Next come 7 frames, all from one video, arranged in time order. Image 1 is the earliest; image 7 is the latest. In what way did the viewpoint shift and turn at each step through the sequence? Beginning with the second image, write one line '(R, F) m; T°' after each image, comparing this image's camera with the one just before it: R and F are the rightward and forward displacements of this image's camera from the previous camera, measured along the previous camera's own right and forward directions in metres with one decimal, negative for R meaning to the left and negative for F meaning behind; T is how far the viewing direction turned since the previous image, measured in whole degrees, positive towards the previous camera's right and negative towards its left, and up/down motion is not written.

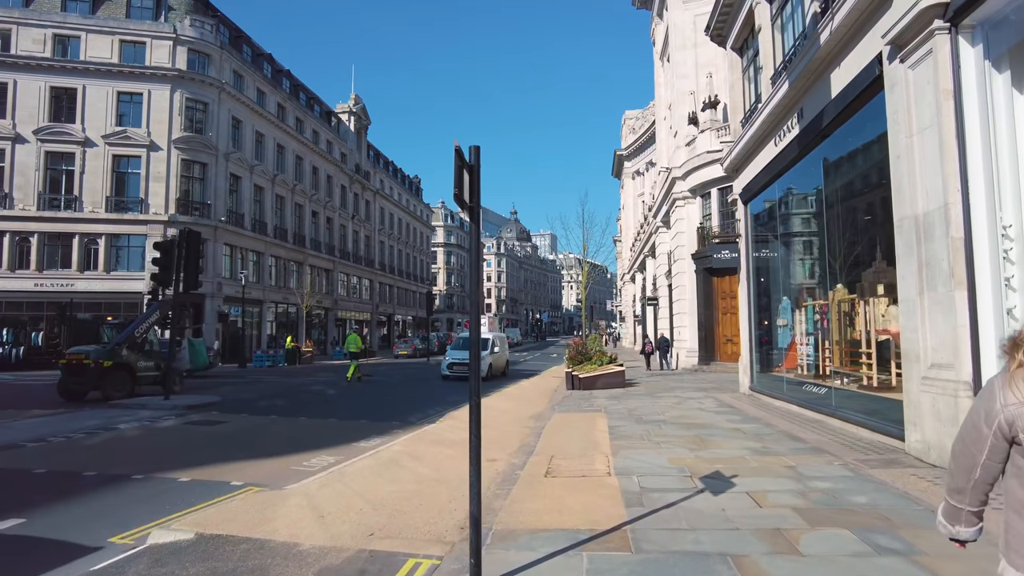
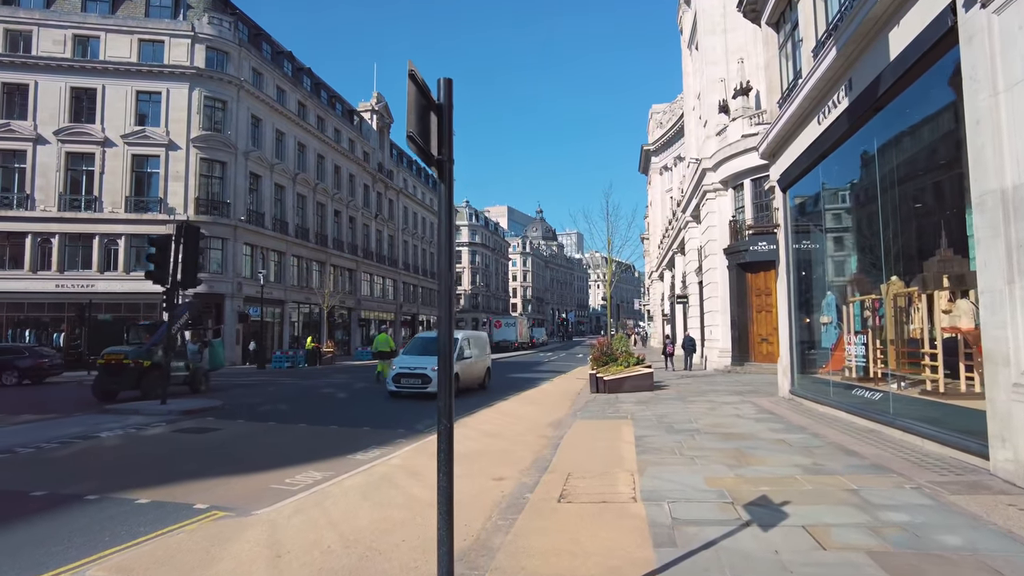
(+0.2, +1.0) m; -2°
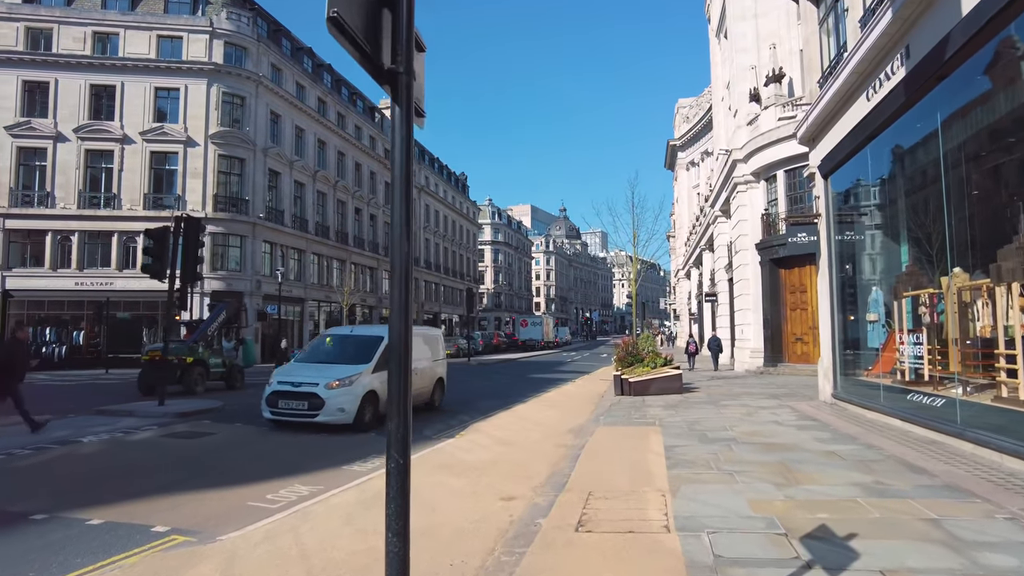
(+0.1, +0.9) m; -2°
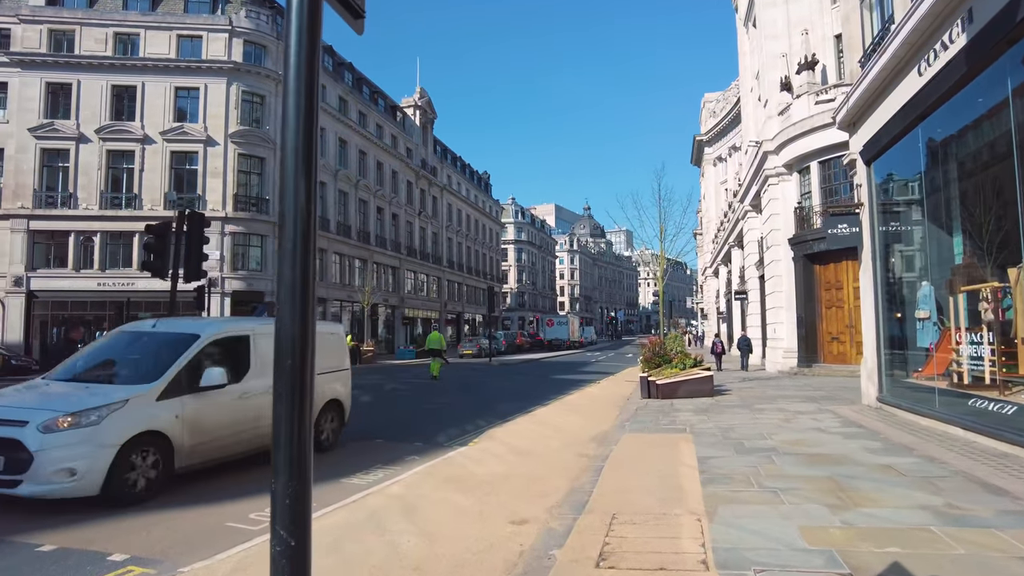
(+0.1, +0.7) m; -2°
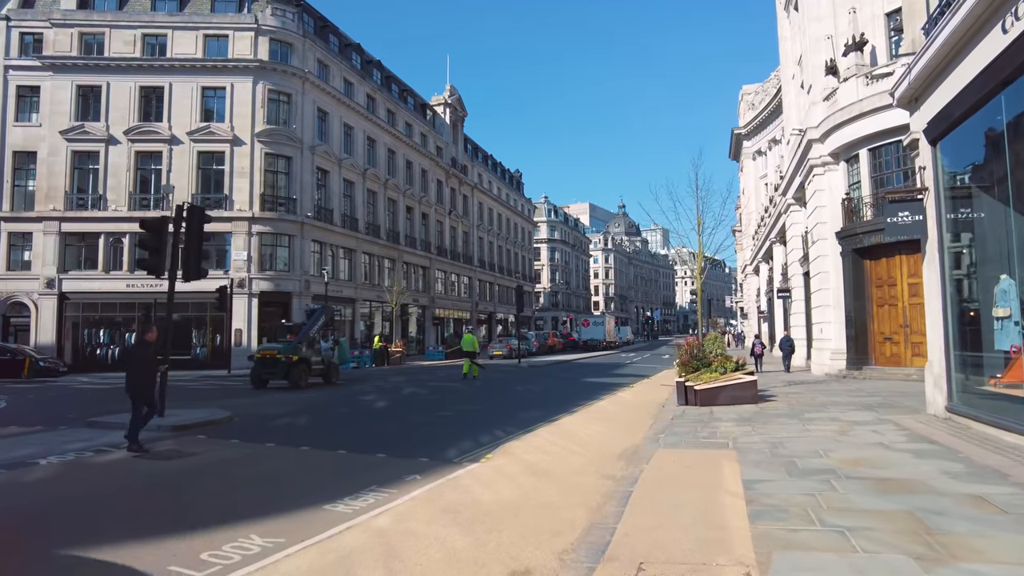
(+0.2, +1.0) m; -3°
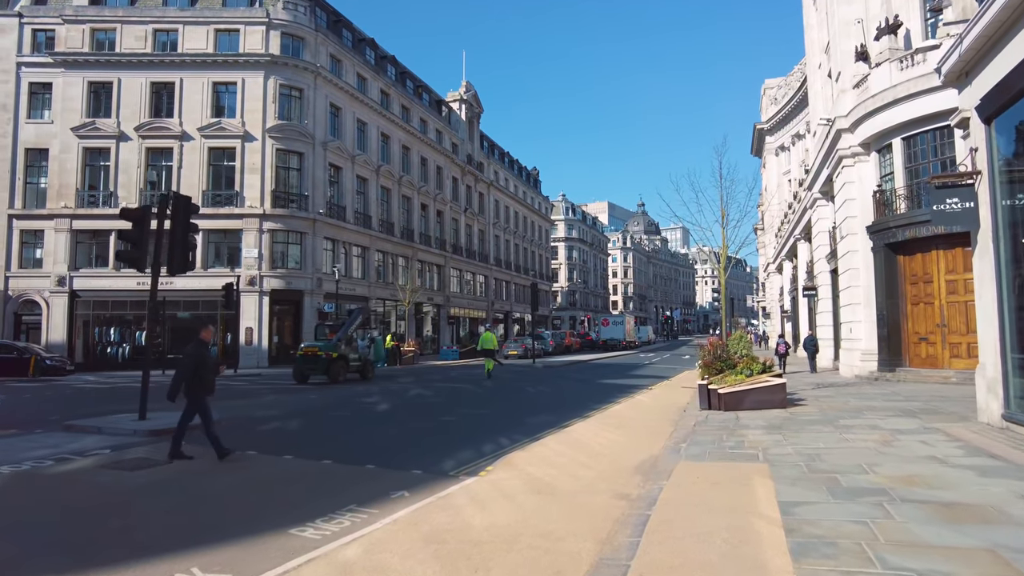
(+0.2, +0.8) m; -2°
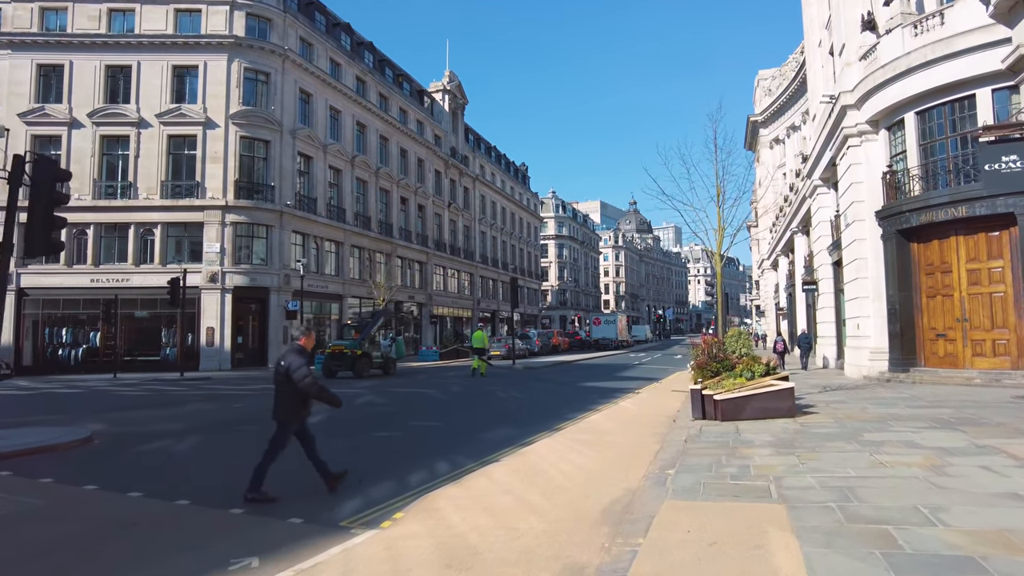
(+0.6, +2.0) m; +1°
